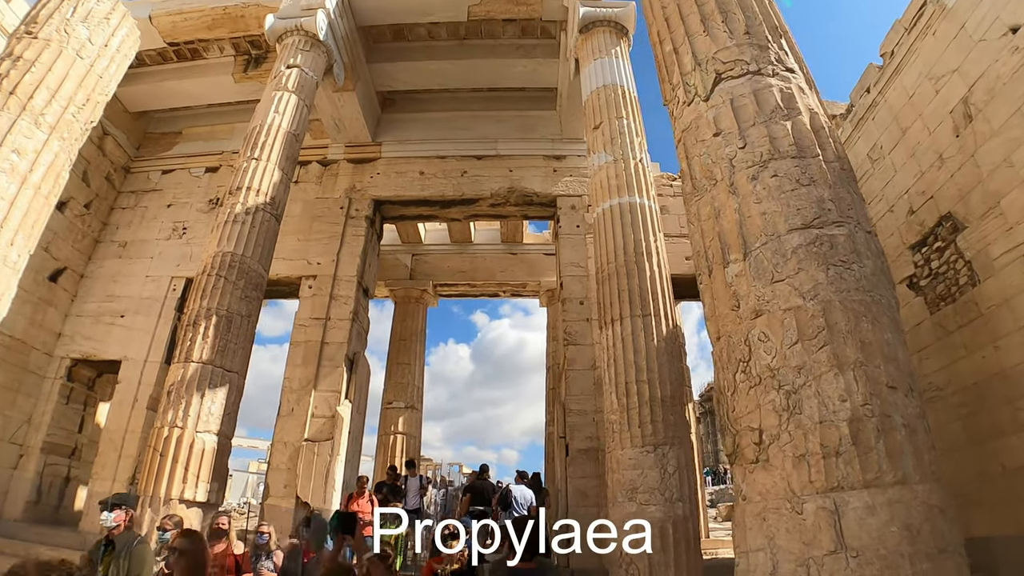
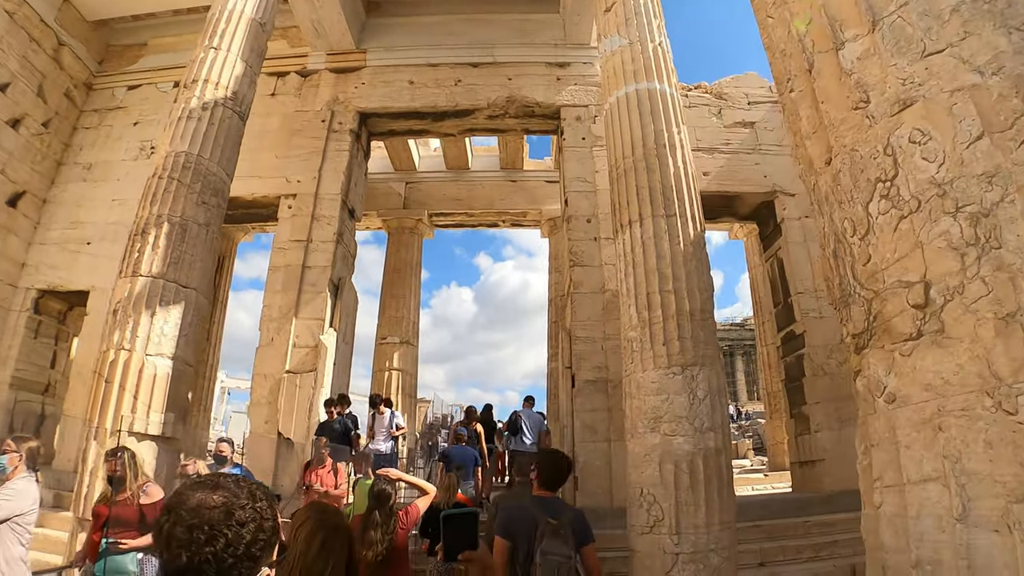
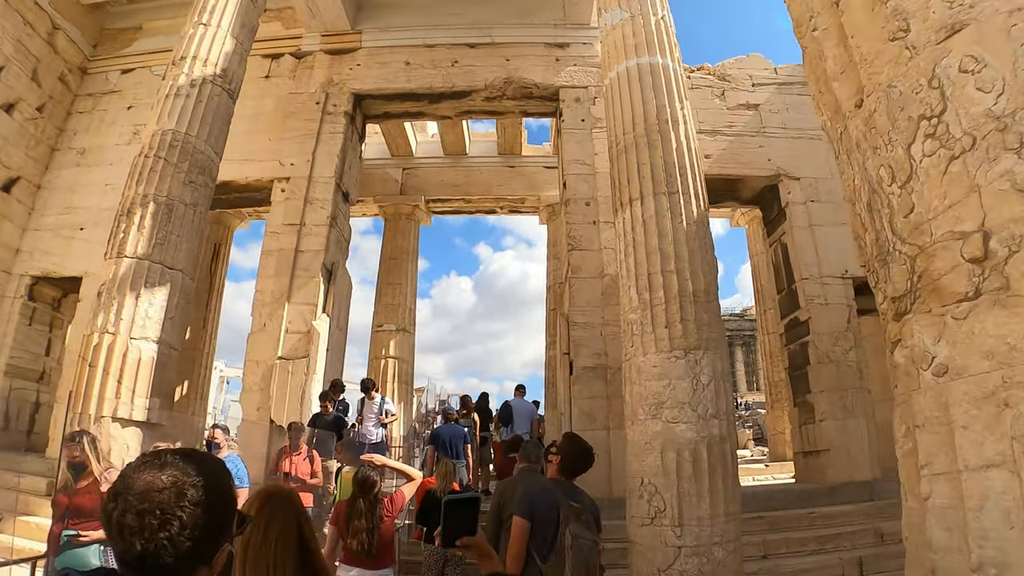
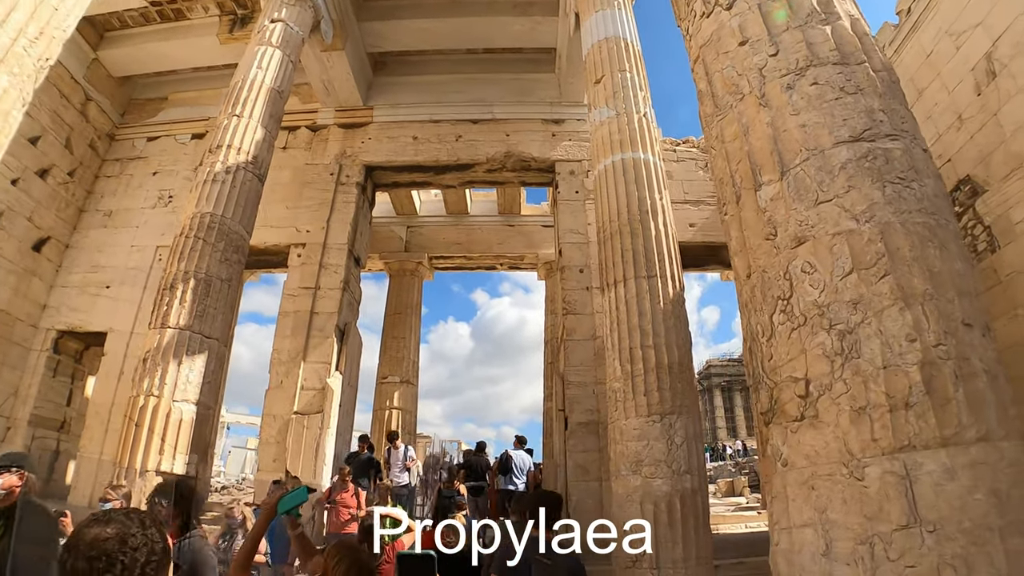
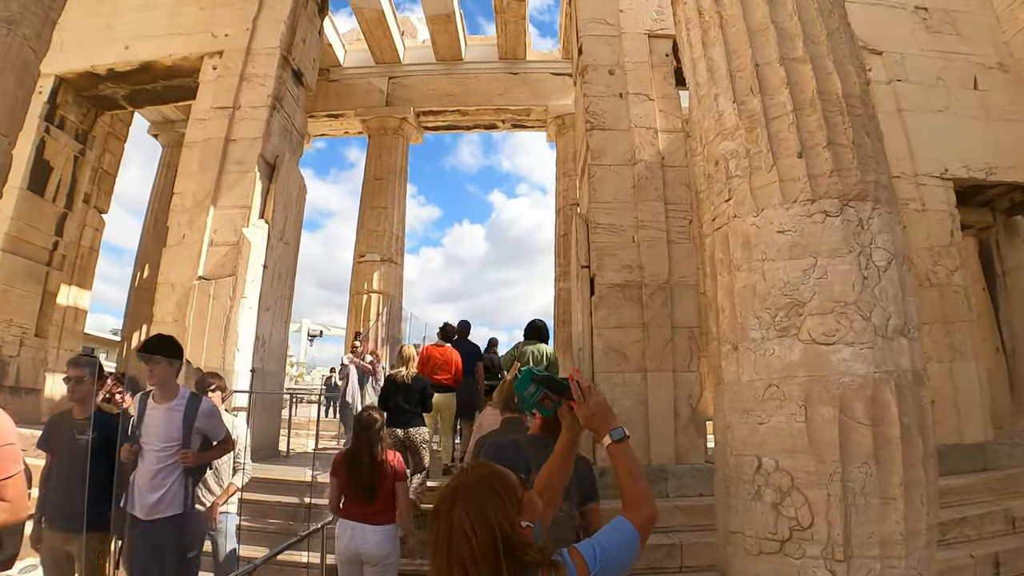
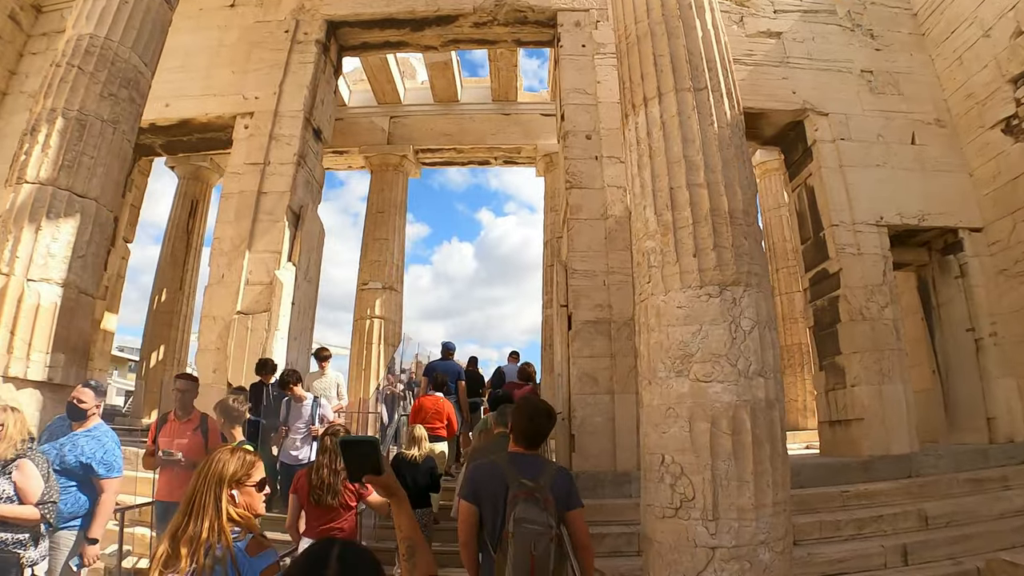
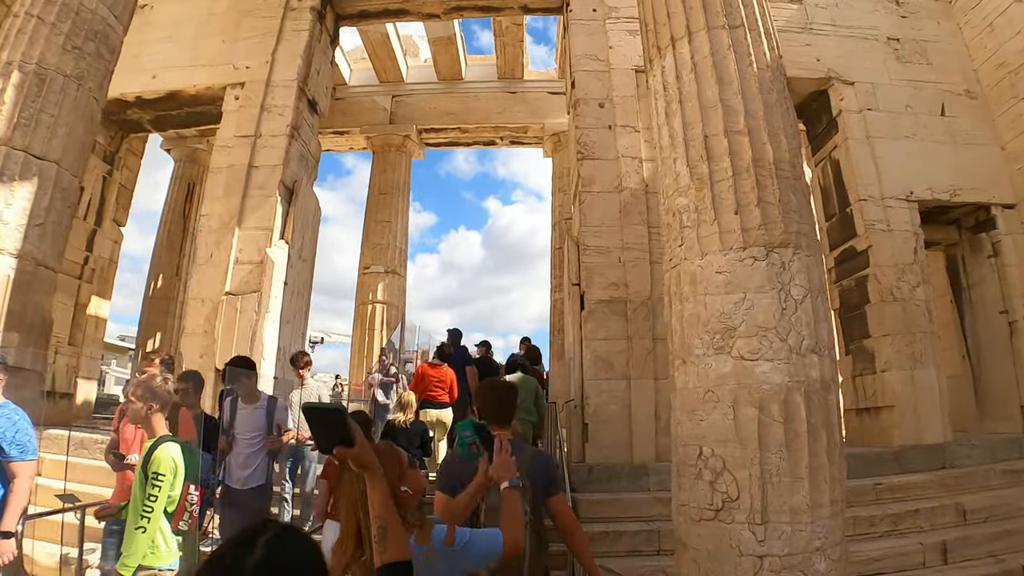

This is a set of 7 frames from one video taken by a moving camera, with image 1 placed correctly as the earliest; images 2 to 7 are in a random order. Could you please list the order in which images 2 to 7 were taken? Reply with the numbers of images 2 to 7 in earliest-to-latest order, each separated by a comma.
4, 2, 3, 6, 7, 5
